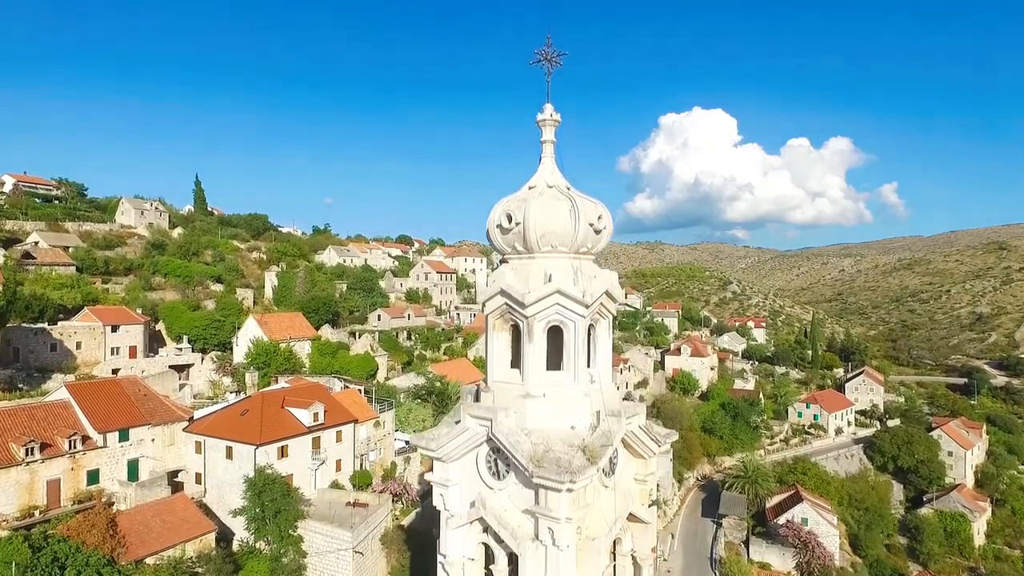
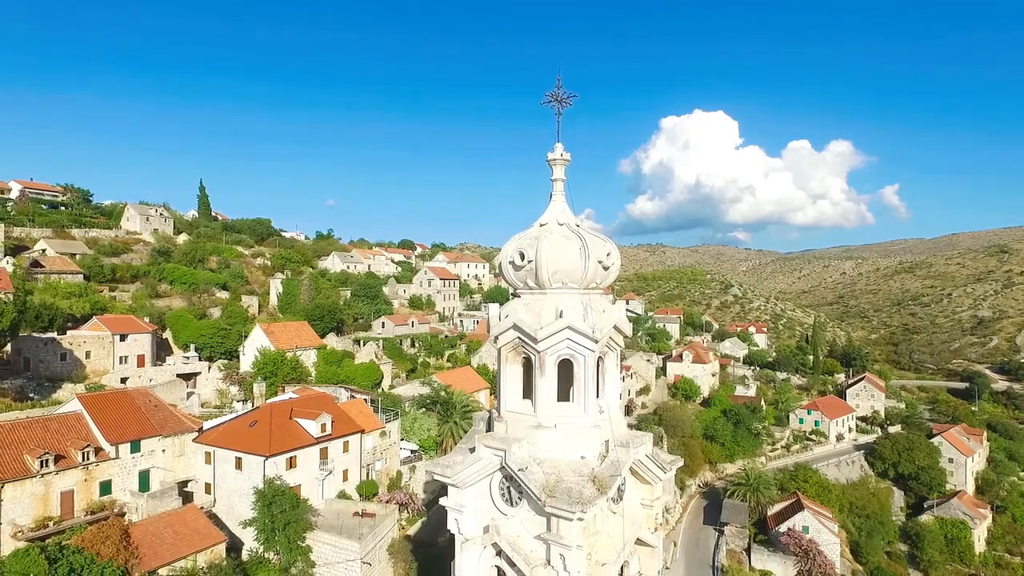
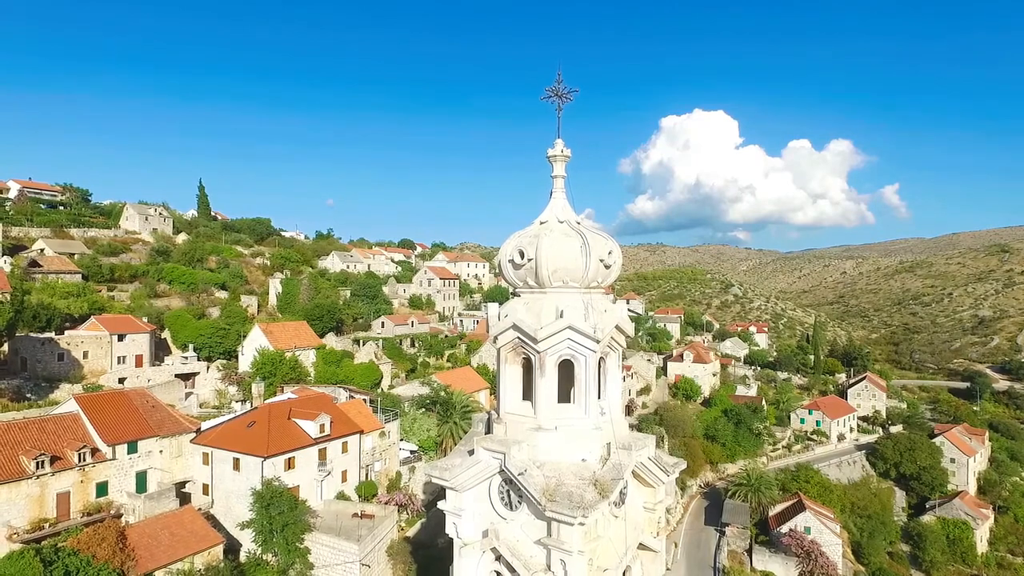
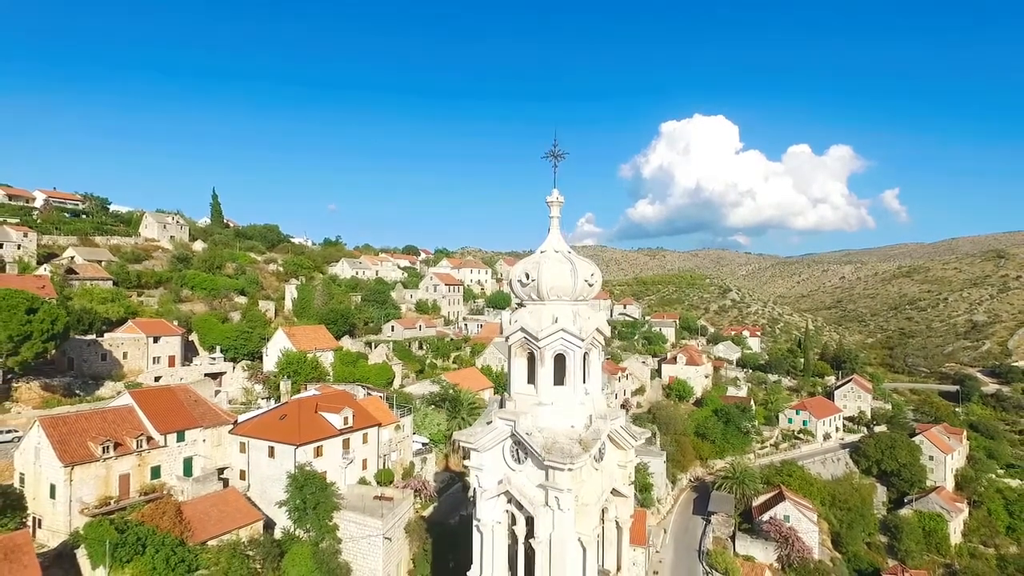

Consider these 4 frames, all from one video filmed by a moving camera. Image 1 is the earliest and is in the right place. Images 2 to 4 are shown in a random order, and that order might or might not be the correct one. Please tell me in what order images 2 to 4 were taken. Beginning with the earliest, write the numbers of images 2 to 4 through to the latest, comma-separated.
3, 2, 4
